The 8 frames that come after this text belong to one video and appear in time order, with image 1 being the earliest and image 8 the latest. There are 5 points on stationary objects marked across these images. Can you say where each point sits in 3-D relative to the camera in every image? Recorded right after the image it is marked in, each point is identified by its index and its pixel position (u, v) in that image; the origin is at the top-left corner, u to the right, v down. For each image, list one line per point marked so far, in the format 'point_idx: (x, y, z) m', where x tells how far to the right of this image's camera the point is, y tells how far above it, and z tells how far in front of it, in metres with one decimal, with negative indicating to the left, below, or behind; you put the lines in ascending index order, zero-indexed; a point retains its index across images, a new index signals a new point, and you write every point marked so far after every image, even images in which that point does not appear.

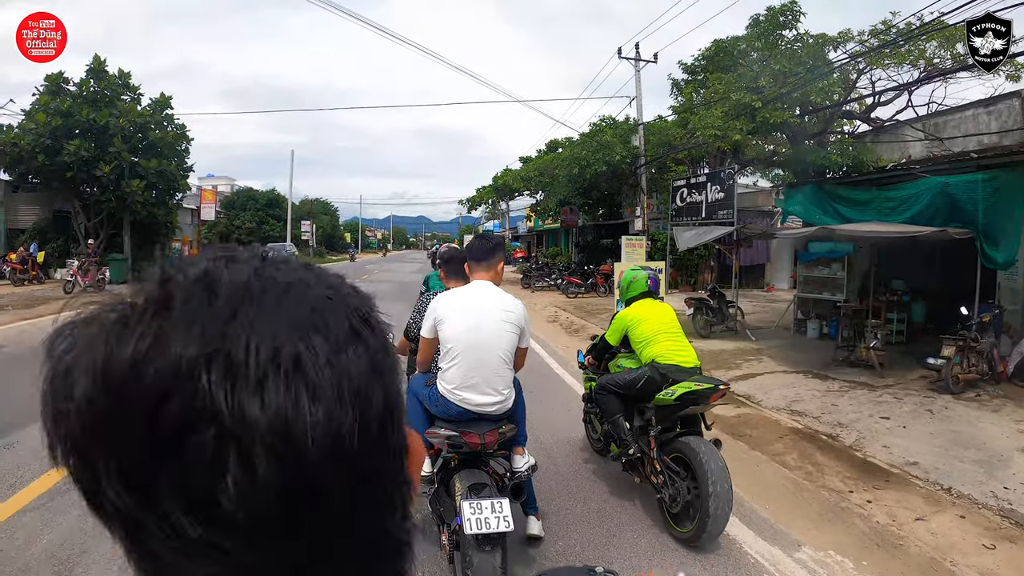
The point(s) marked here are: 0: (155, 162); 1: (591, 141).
0: (-9.4, +3.3, +17.9) m
1: (+2.1, +4.1, +18.6) m
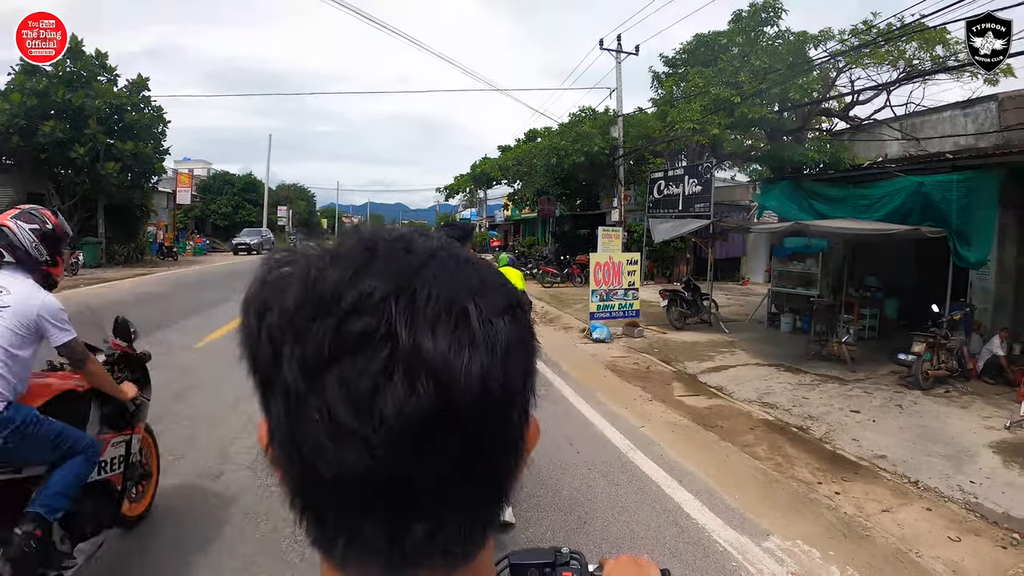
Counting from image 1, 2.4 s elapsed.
0: (-9.9, +3.7, +17.6) m
1: (+1.6, +4.3, +18.6) m
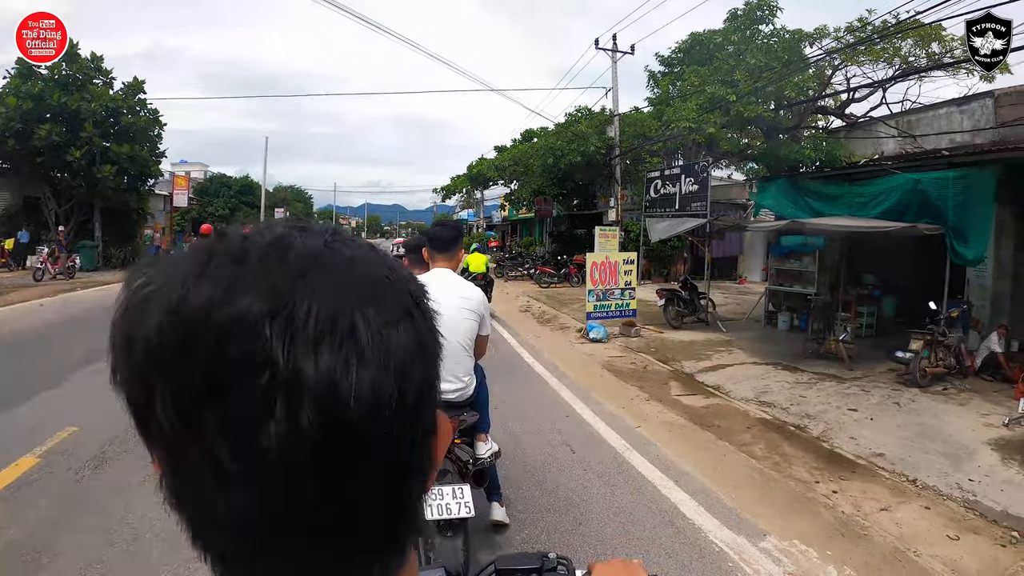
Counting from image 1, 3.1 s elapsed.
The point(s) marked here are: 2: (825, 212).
0: (-10.0, +3.6, +17.5) m
1: (+1.5, +4.3, +18.6) m
2: (+4.8, +1.2, +10.4) m
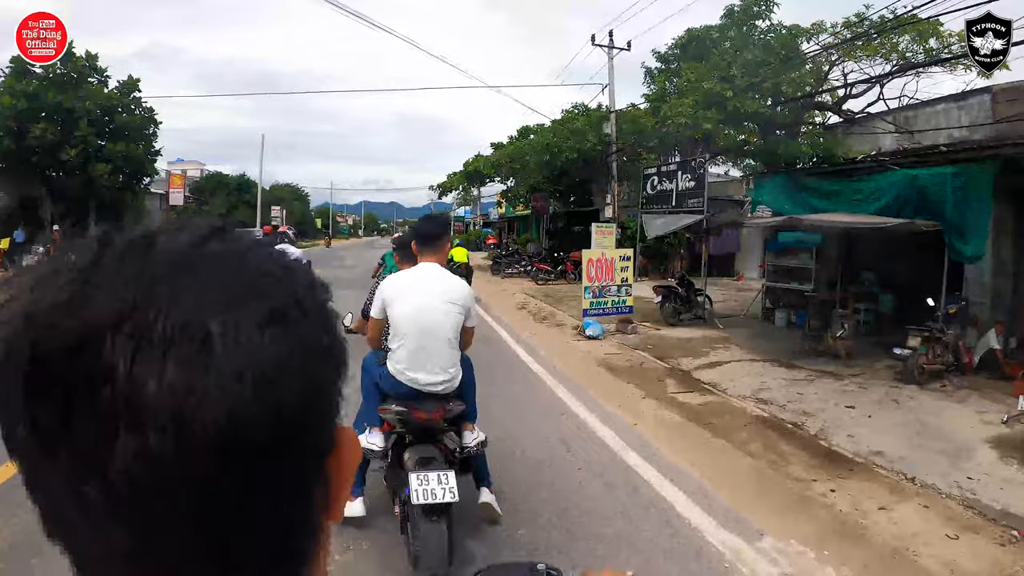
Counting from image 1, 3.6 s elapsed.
0: (-10.1, +3.7, +17.4) m
1: (+1.4, +4.4, +18.5) m
2: (+4.8, +1.2, +10.4) m
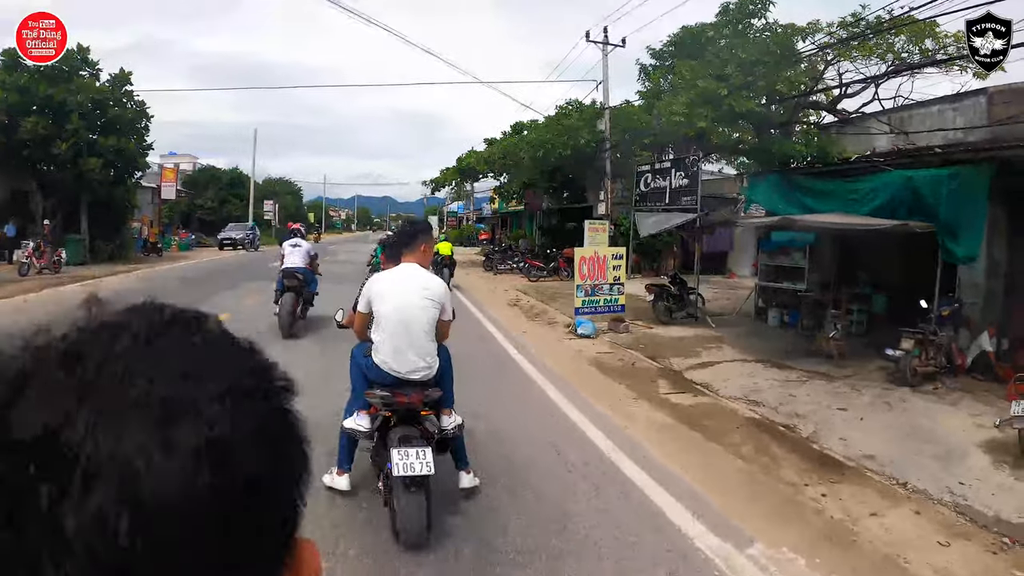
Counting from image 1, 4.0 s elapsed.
0: (-10.2, +3.8, +17.2) m
1: (+1.2, +4.5, +18.5) m
2: (+4.7, +1.2, +10.4) m
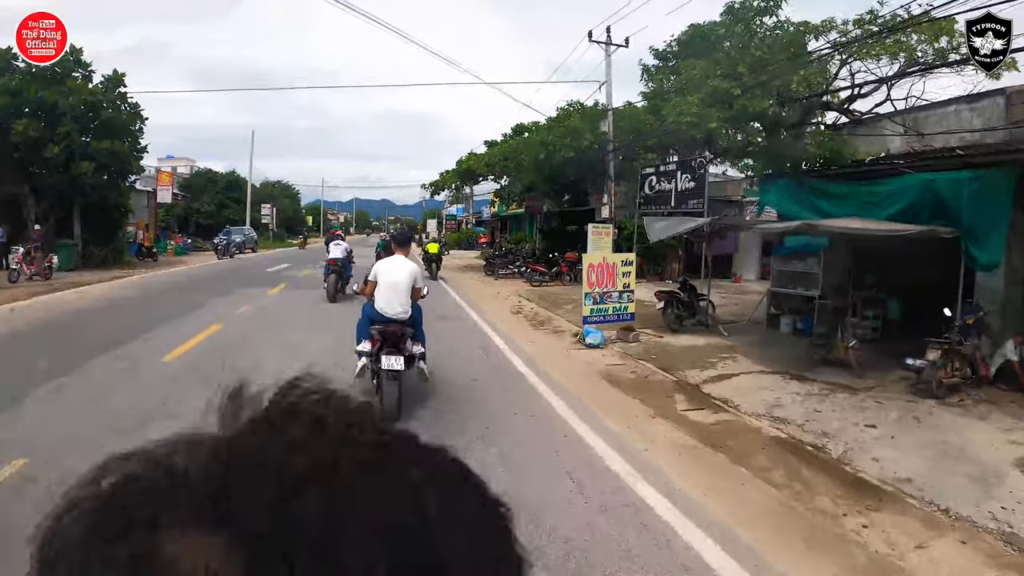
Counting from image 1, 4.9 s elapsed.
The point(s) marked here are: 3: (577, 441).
0: (-10.2, +3.6, +16.9) m
1: (+1.3, +4.3, +18.1) m
2: (+4.7, +1.1, +10.0) m
3: (+0.6, -1.2, +5.4) m
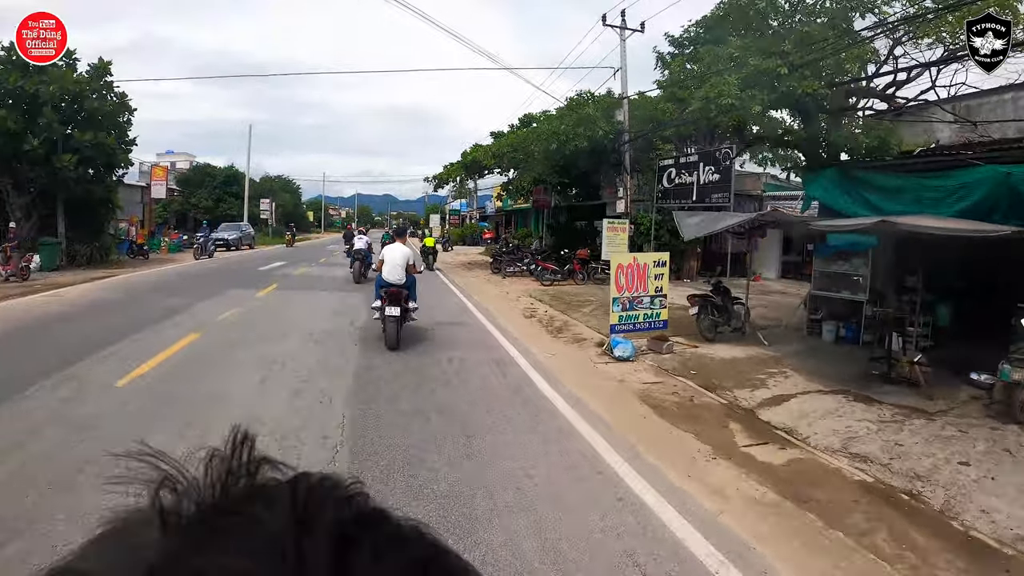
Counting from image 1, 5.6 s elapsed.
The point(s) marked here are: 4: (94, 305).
0: (-9.9, +3.6, +15.9) m
1: (+1.5, +4.4, +17.1) m
2: (+4.9, +1.1, +9.0) m
3: (+0.8, -1.3, +4.4) m
4: (-6.5, -0.3, +10.5) m
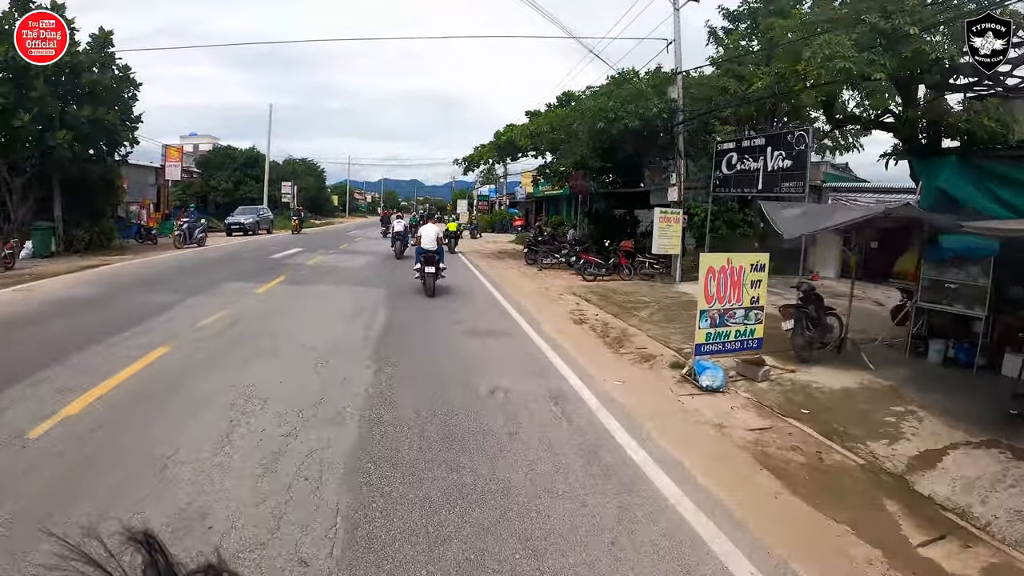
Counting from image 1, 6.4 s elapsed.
0: (-9.1, +3.9, +14.4) m
1: (+2.4, +4.4, +15.3) m
2: (+5.5, +0.9, +7.2) m
3: (+1.2, -1.5, +2.8) m
4: (-5.9, -0.2, +9.1) m
